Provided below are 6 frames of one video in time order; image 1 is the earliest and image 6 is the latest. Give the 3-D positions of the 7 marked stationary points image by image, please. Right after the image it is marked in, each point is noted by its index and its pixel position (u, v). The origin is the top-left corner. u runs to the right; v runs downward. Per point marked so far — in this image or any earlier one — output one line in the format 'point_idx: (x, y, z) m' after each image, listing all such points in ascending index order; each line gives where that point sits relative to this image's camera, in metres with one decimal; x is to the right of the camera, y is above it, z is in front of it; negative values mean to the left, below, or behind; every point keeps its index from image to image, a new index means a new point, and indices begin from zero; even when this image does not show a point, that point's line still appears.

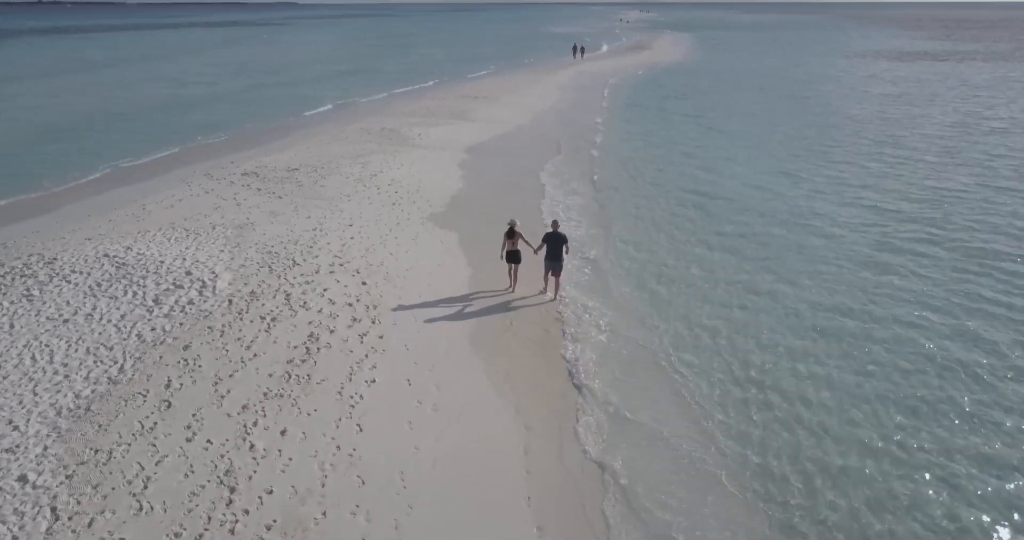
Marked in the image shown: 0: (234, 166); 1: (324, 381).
0: (-6.7, +2.5, +18.3) m
1: (-2.1, -1.2, +8.4) m
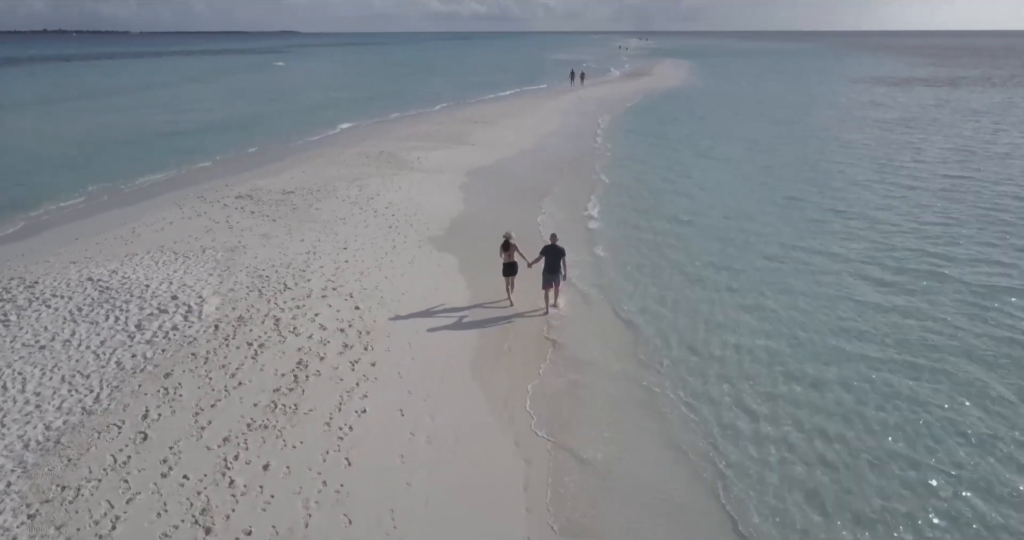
0: (-6.7, +1.9, +18.0) m
1: (-2.1, -1.5, +8.0) m
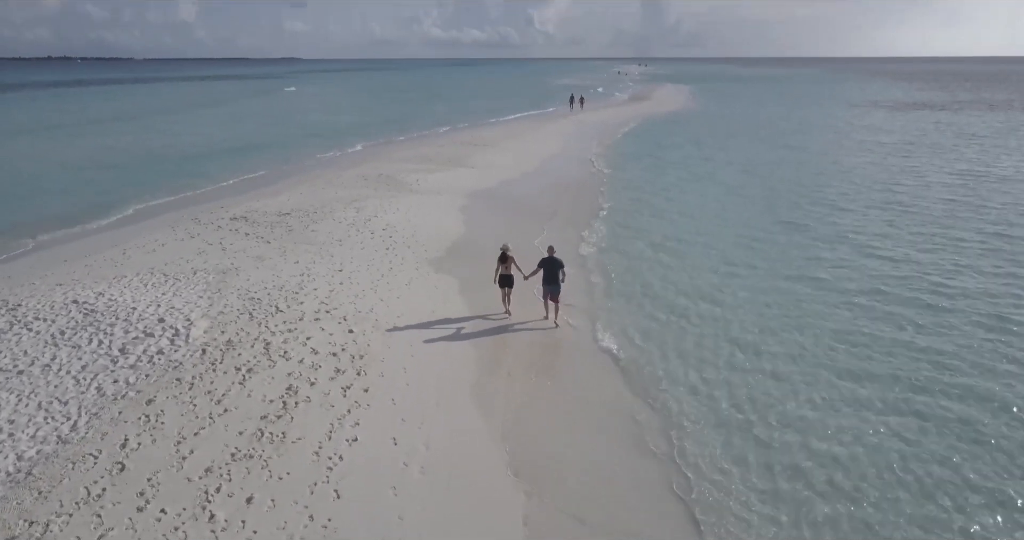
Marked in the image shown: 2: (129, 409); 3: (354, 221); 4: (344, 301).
0: (-6.7, +1.4, +17.7) m
1: (-2.1, -1.7, +7.6) m
2: (-3.9, -1.4, +7.8) m
3: (-3.5, +1.1, +16.9) m
4: (-2.6, -0.5, +11.5) m
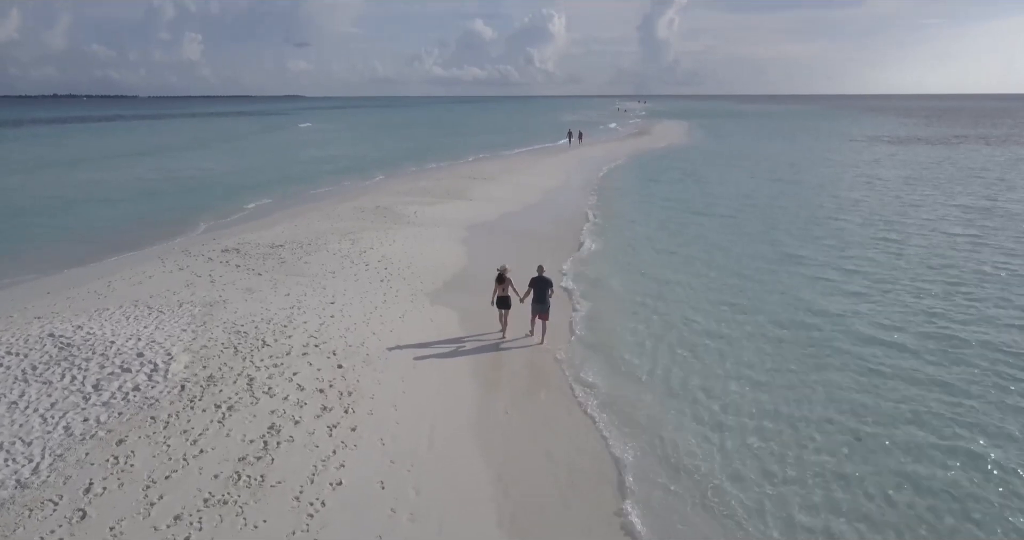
0: (-6.8, +0.6, +17.3) m
1: (-2.2, -2.0, +7.0) m
2: (-4.0, -1.7, +7.3) m
3: (-3.6, +0.4, +16.5) m
4: (-2.6, -0.9, +11.0) m
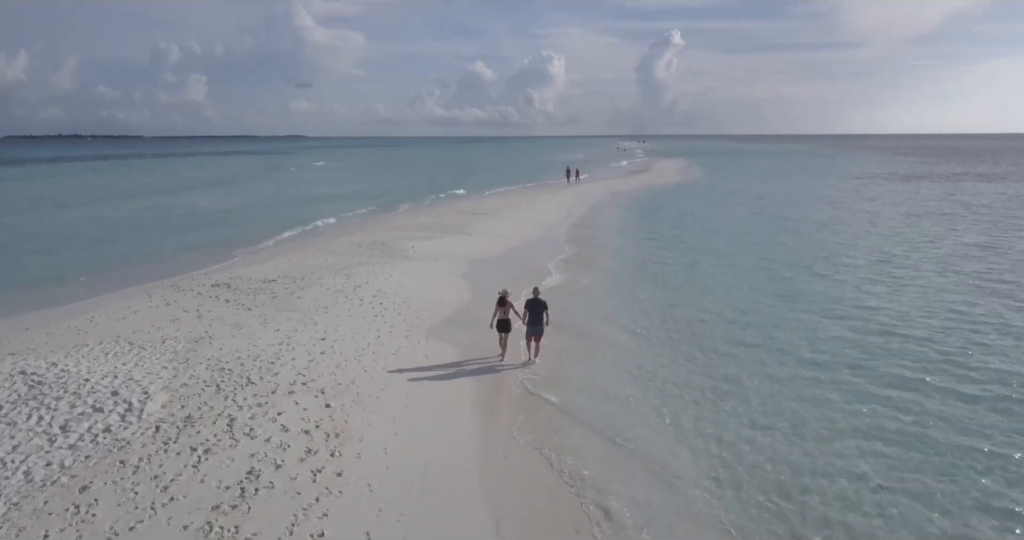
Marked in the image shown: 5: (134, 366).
0: (-6.8, -0.2, +16.8) m
1: (-2.2, -2.2, +6.4) m
2: (-4.0, -2.0, +6.7) m
3: (-3.6, -0.4, +16.0) m
4: (-2.6, -1.4, +10.5) m
5: (-5.0, -1.3, +10.1) m
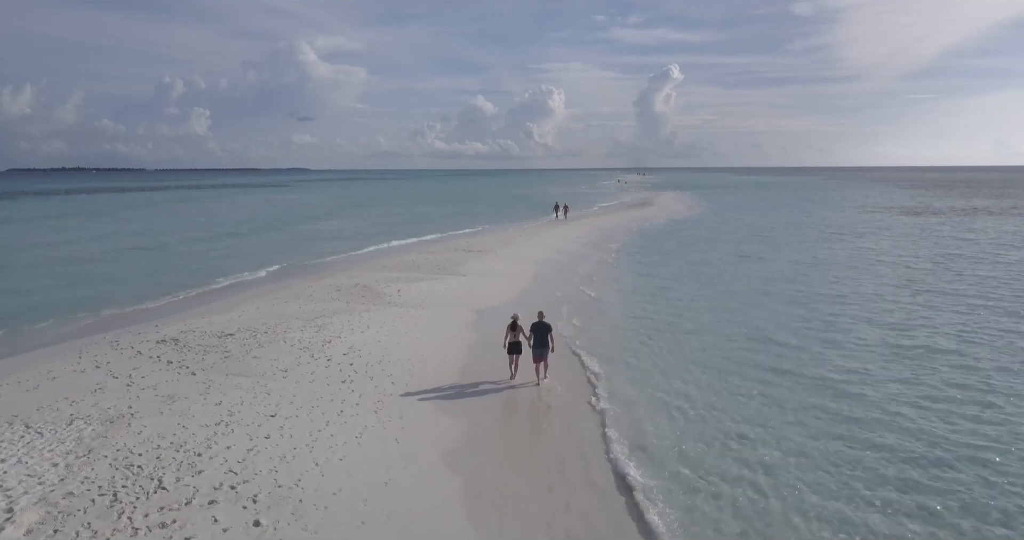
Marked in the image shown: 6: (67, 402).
0: (-6.9, -1.2, +14.6) m
1: (-2.3, -2.8, +4.1) m
2: (-4.1, -2.6, +4.4) m
3: (-3.7, -1.3, +13.8) m
4: (-2.7, -2.1, +8.2) m
5: (-5.1, -2.0, +7.8) m
6: (-5.9, -1.7, +10.2) m
